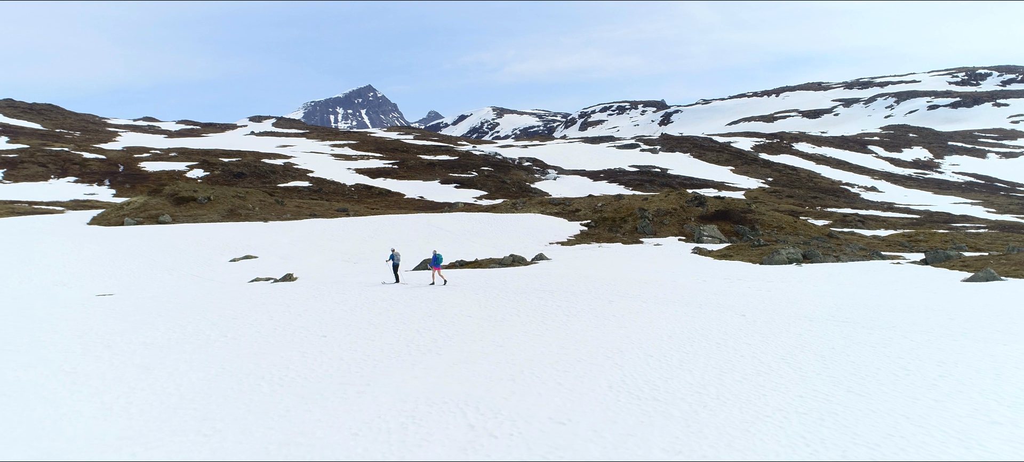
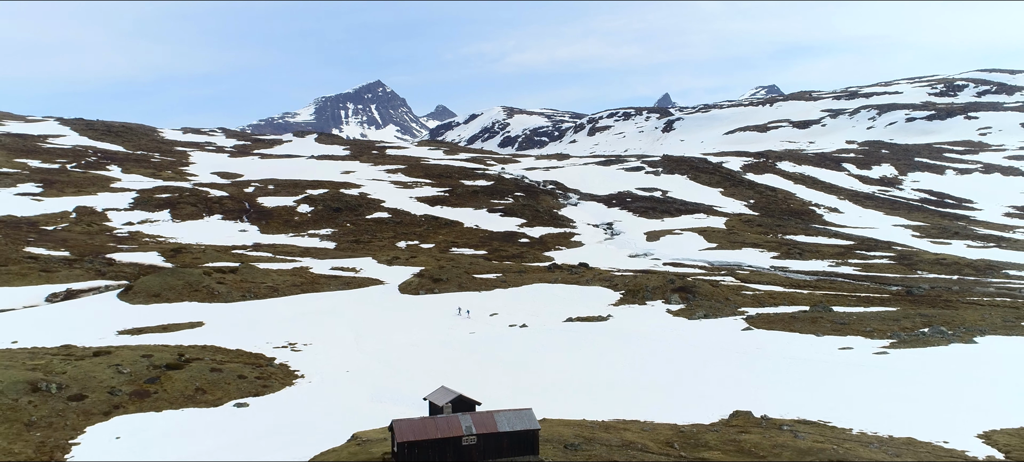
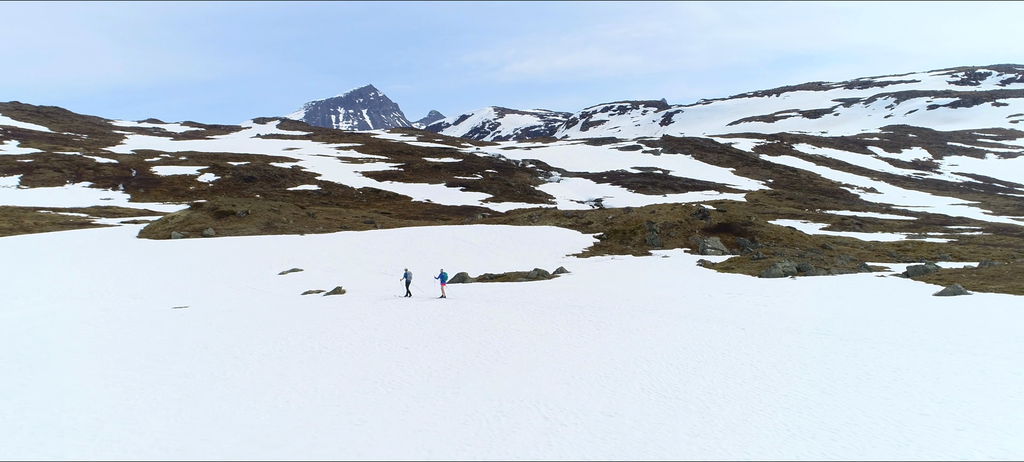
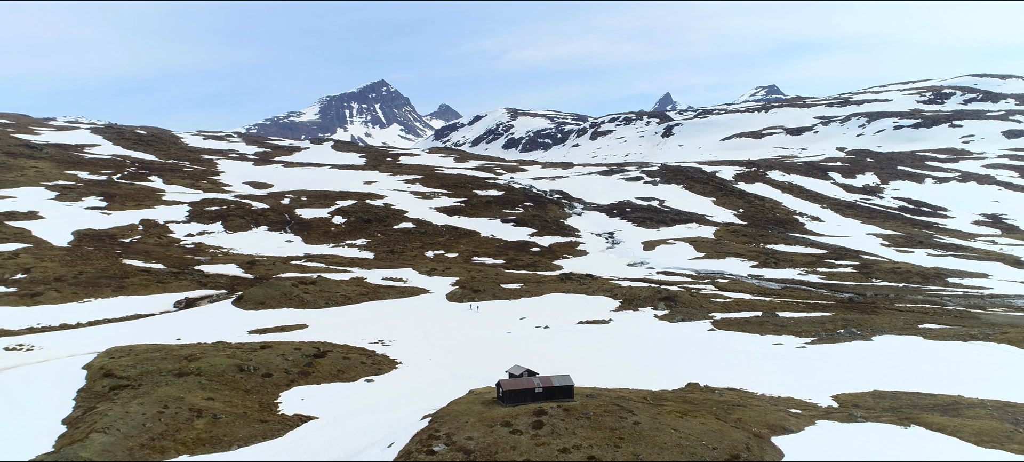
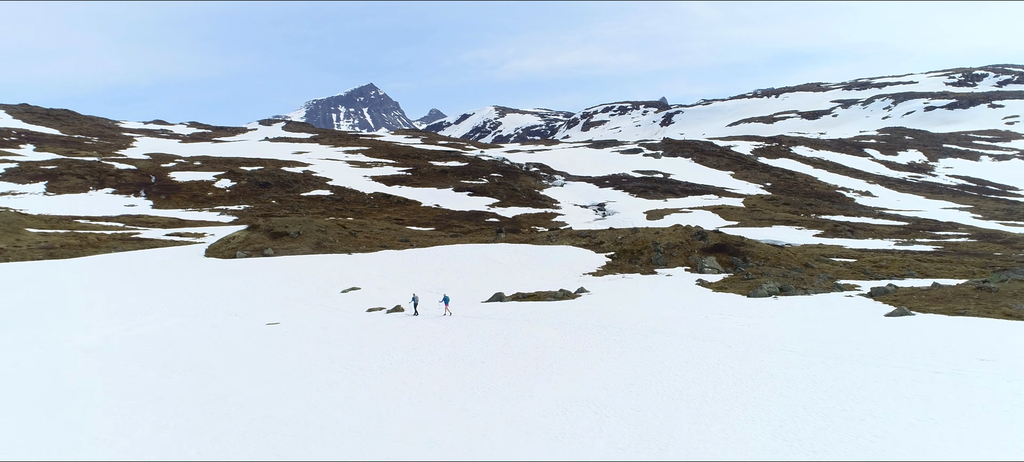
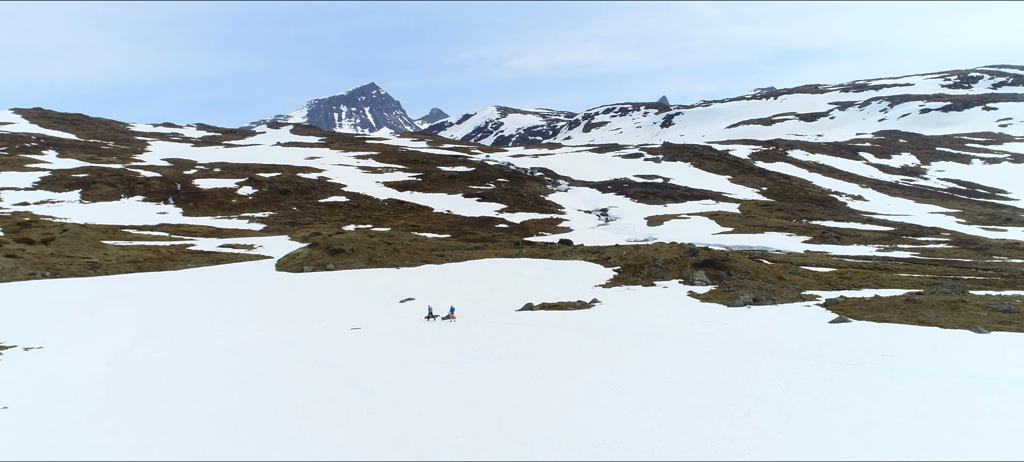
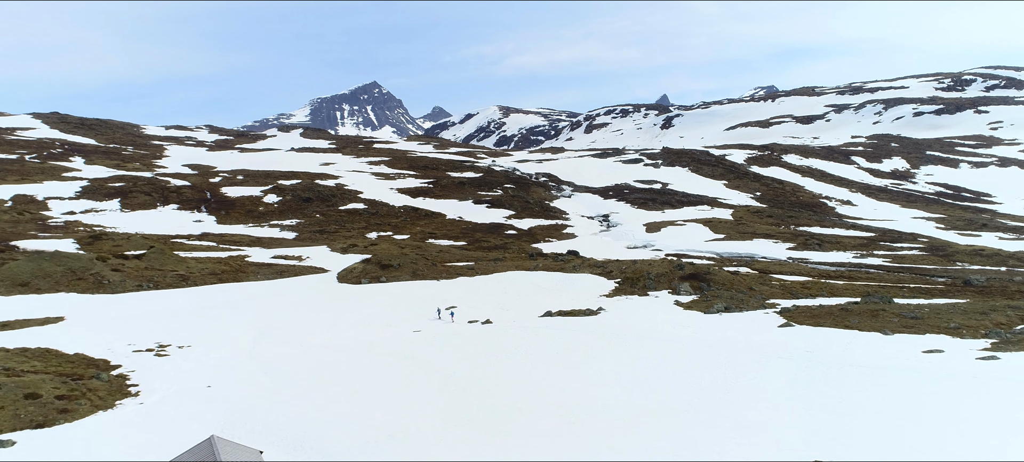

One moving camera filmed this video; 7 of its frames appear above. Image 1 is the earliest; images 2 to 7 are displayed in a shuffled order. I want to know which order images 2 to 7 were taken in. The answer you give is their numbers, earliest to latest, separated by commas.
3, 5, 6, 7, 2, 4
